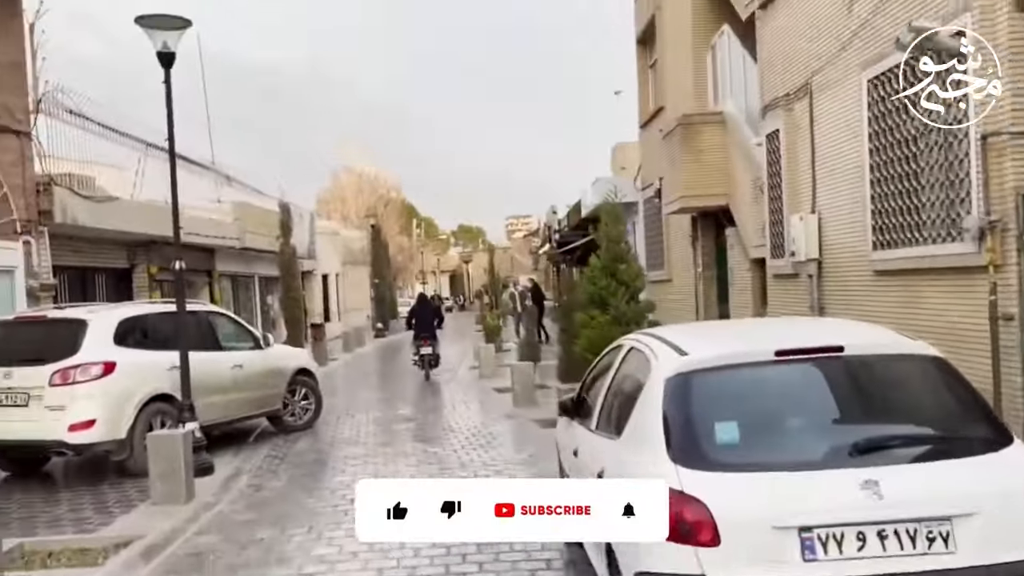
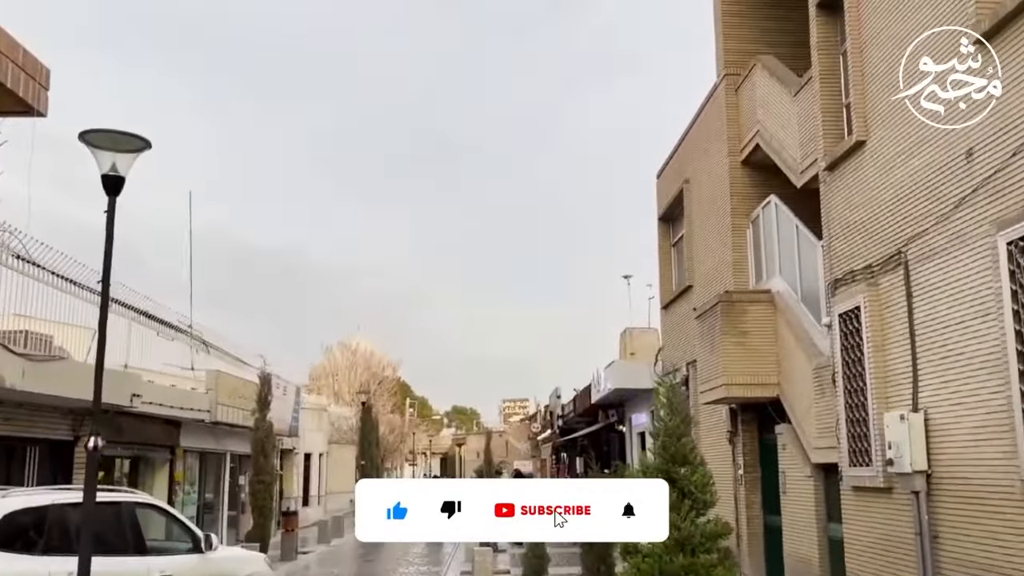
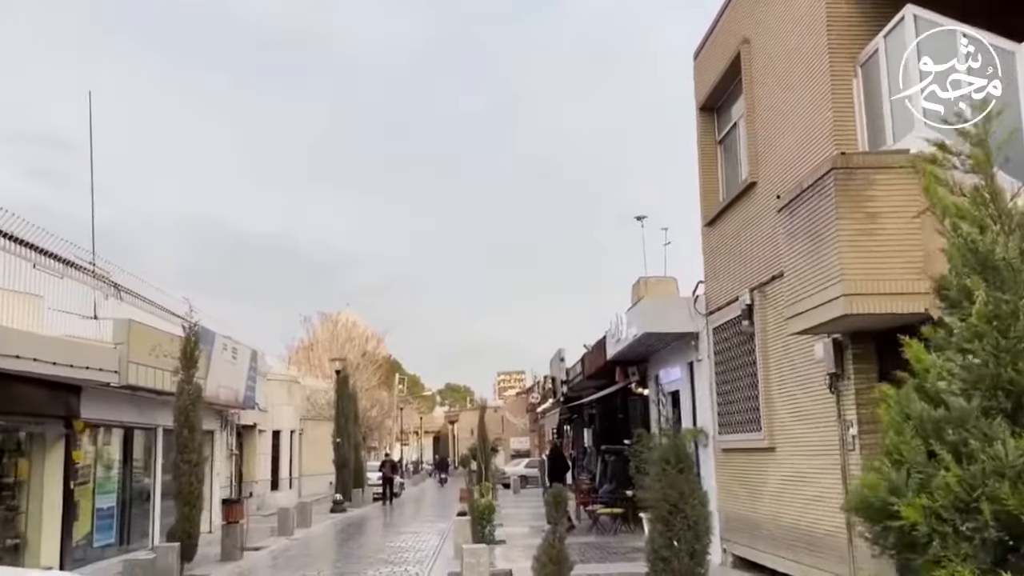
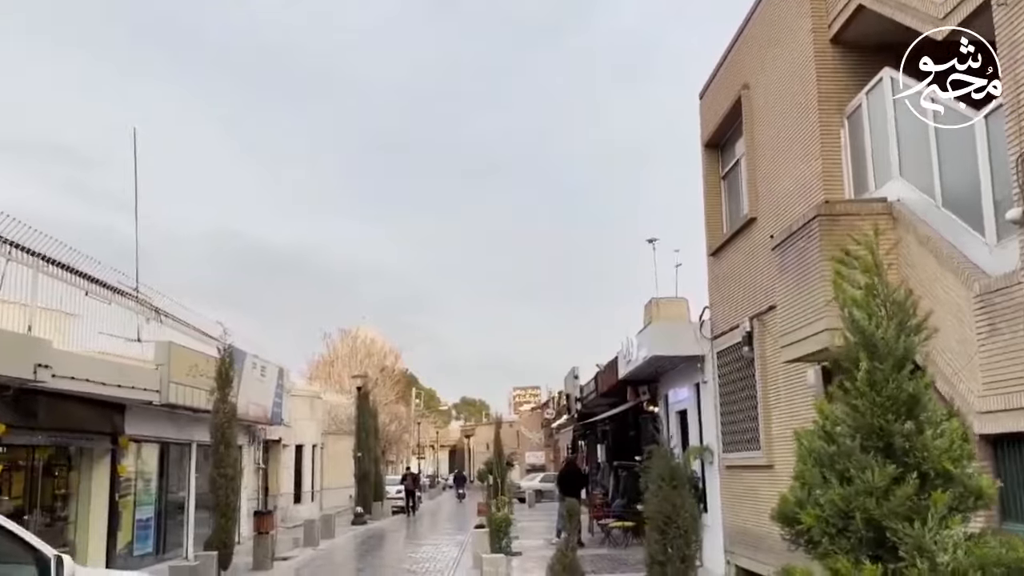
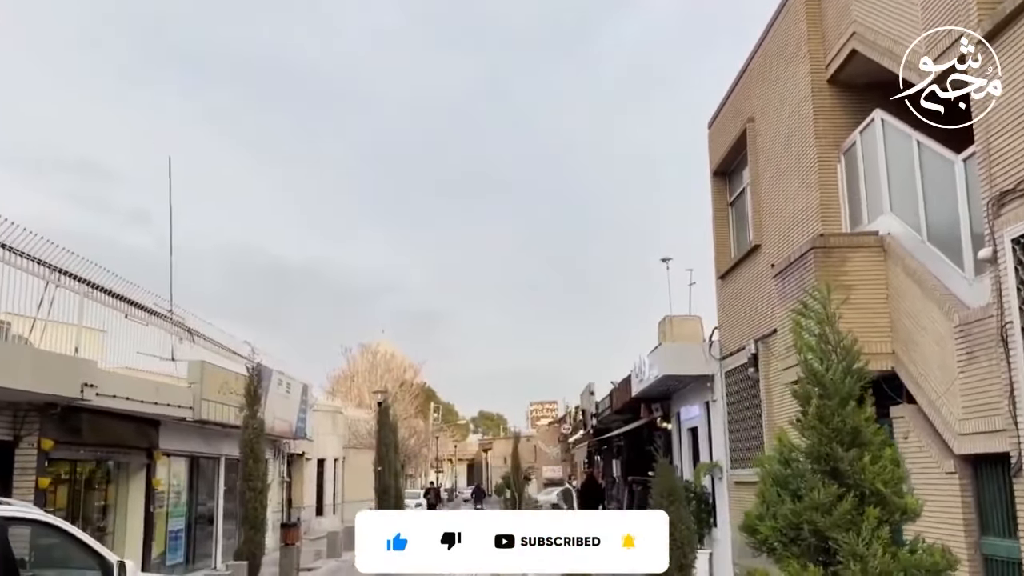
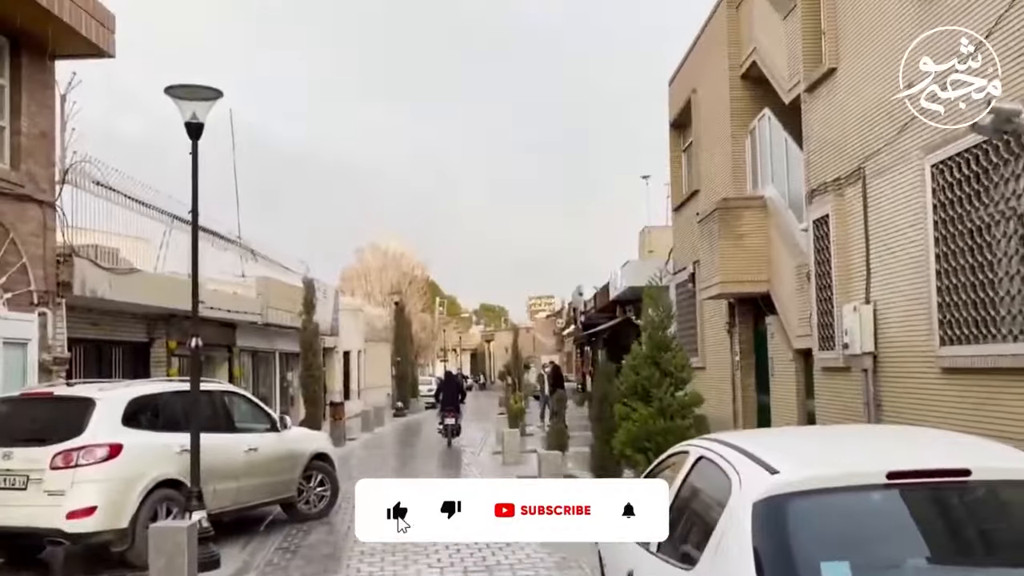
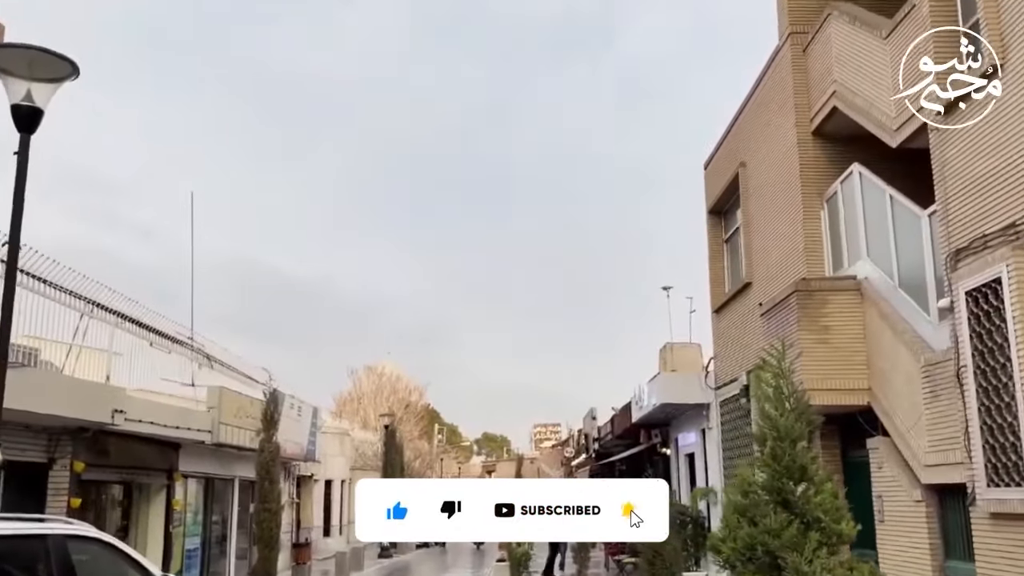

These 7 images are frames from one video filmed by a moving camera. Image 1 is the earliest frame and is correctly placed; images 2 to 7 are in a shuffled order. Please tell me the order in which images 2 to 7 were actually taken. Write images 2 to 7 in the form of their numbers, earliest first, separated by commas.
6, 2, 7, 5, 4, 3
